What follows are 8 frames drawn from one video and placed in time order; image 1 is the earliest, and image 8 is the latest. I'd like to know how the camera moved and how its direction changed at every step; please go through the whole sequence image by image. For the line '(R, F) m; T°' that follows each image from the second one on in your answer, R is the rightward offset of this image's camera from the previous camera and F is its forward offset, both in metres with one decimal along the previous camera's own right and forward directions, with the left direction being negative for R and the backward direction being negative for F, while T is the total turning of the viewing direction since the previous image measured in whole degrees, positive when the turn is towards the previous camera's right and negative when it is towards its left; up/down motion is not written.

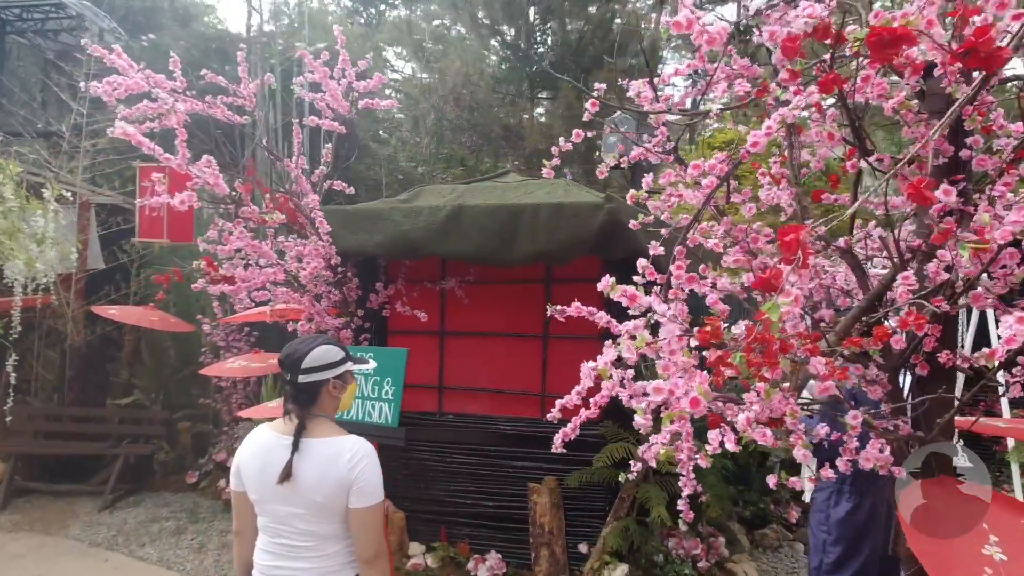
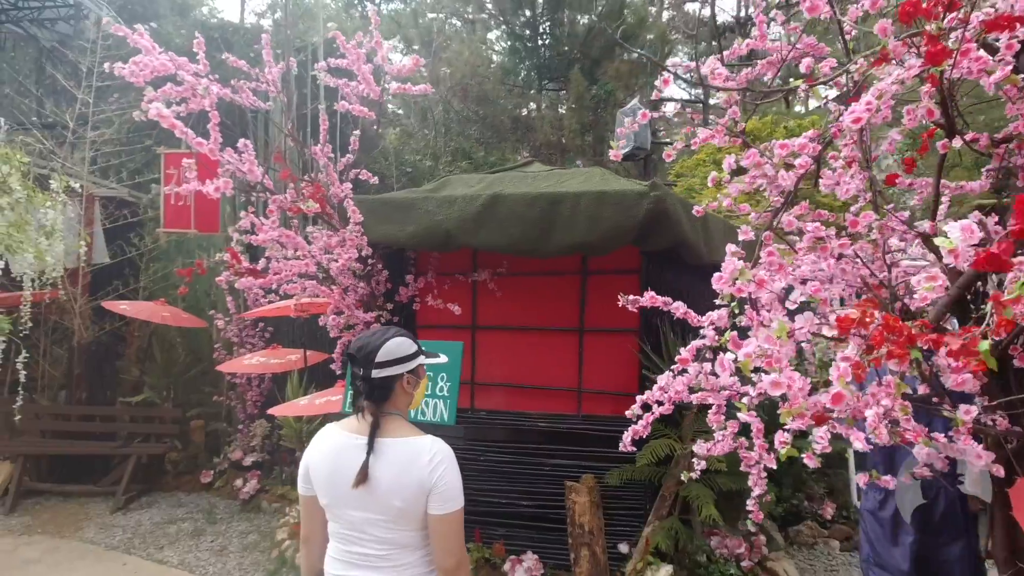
(-0.3, +0.1) m; +1°
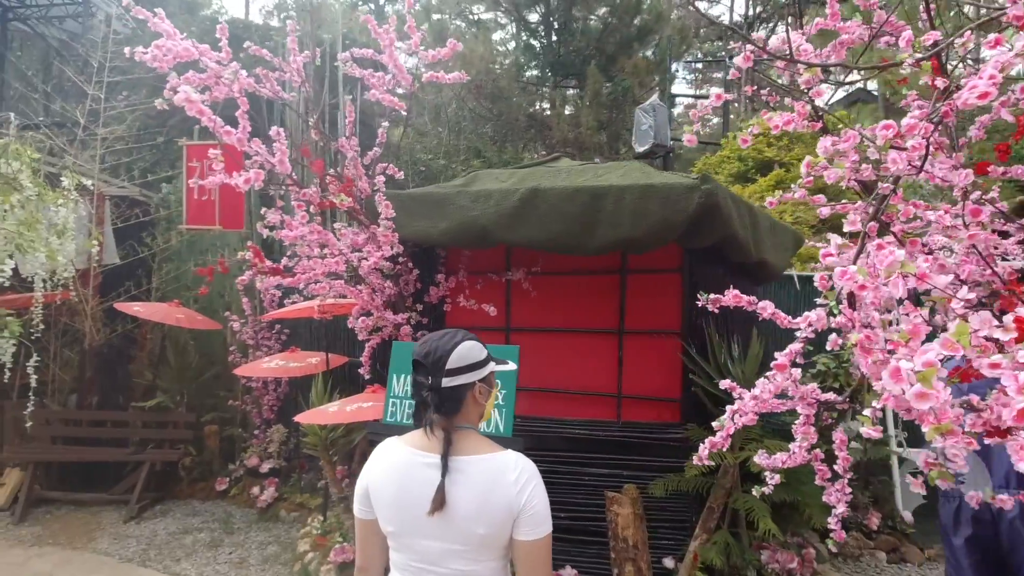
(-0.2, +0.2) m; 0°
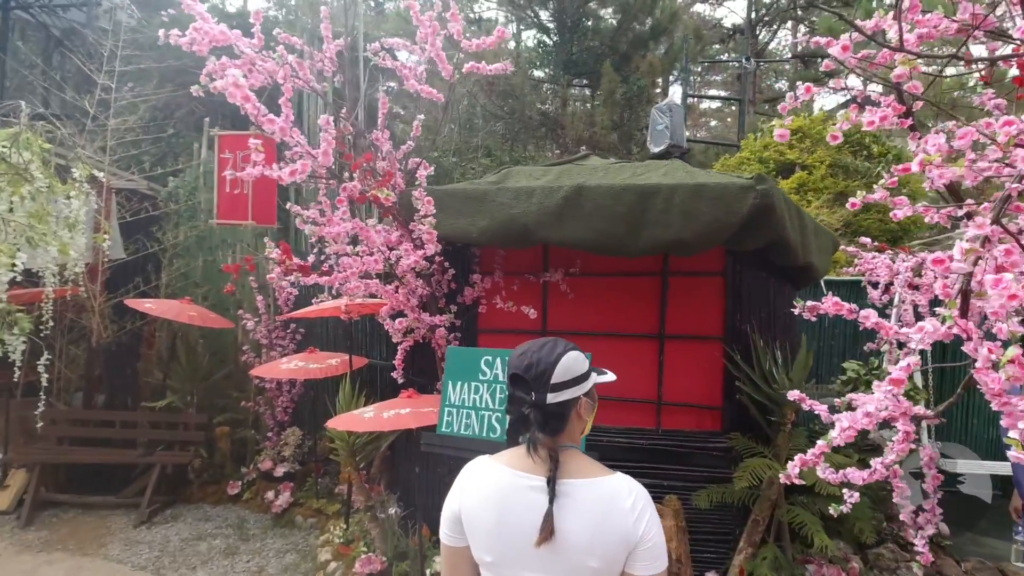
(-0.3, +0.2) m; +1°
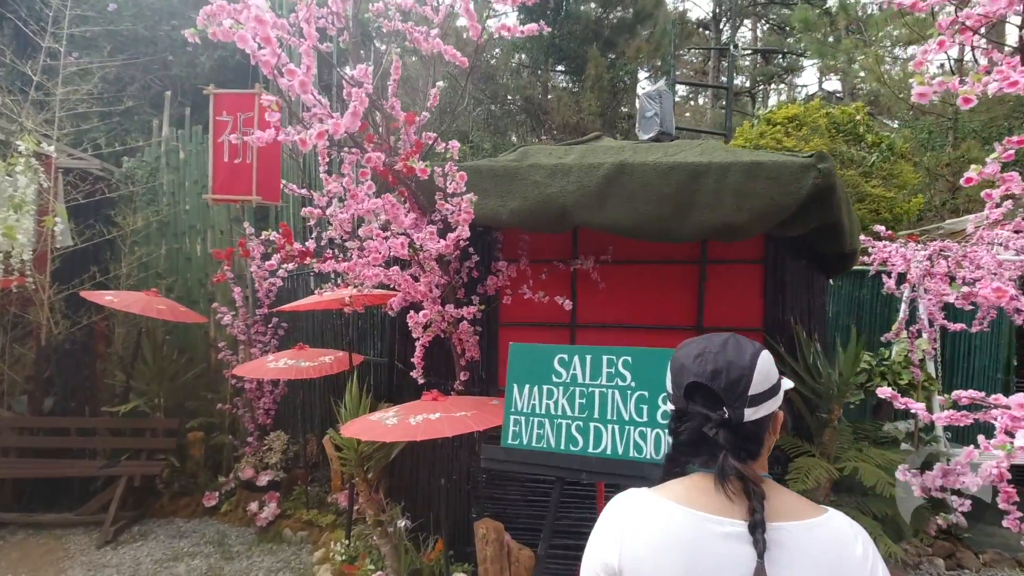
(-0.4, +0.4) m; +4°
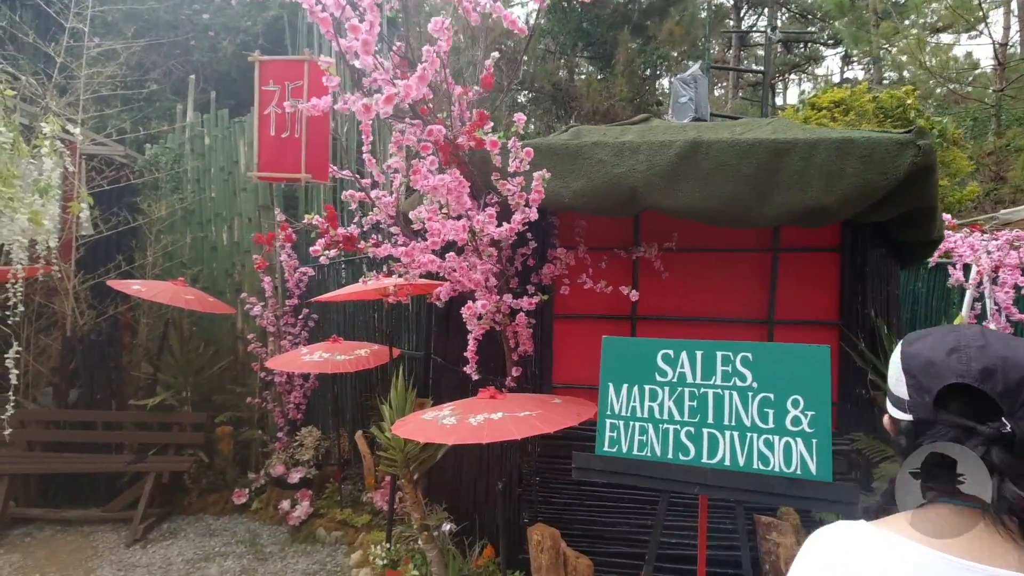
(-0.3, +0.2) m; -1°
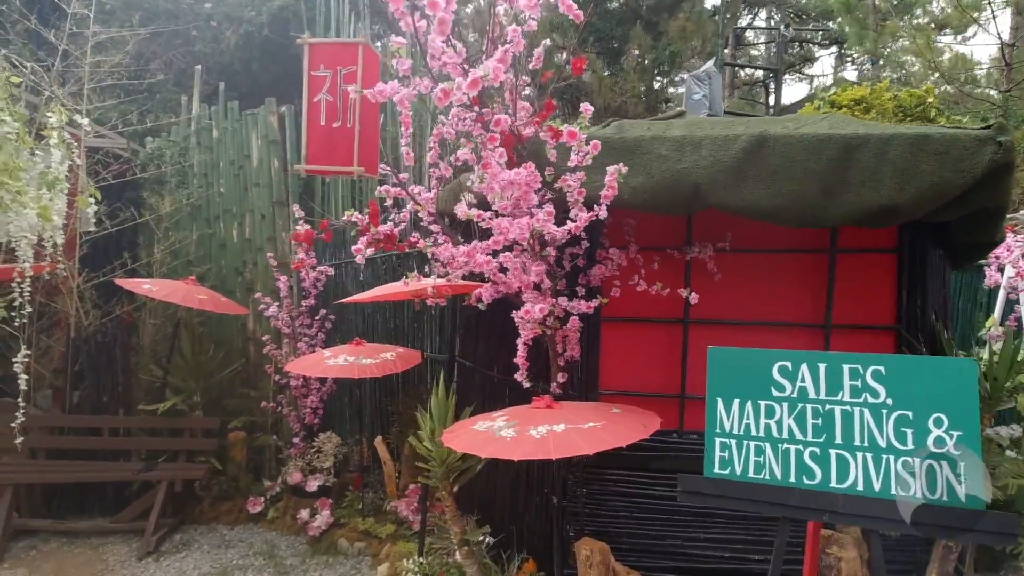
(-0.3, +0.2) m; +1°
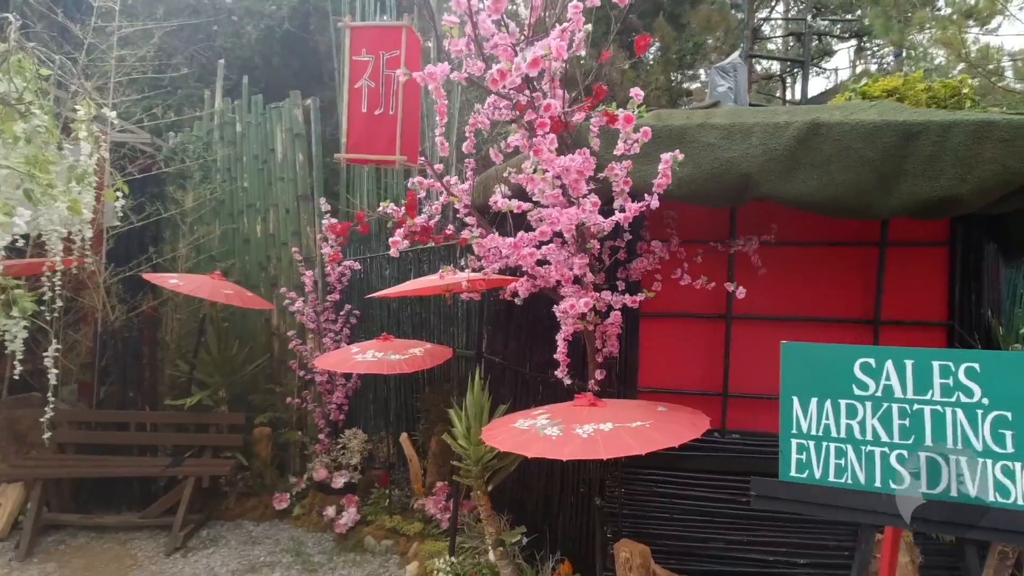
(-0.1, +0.1) m; -1°
